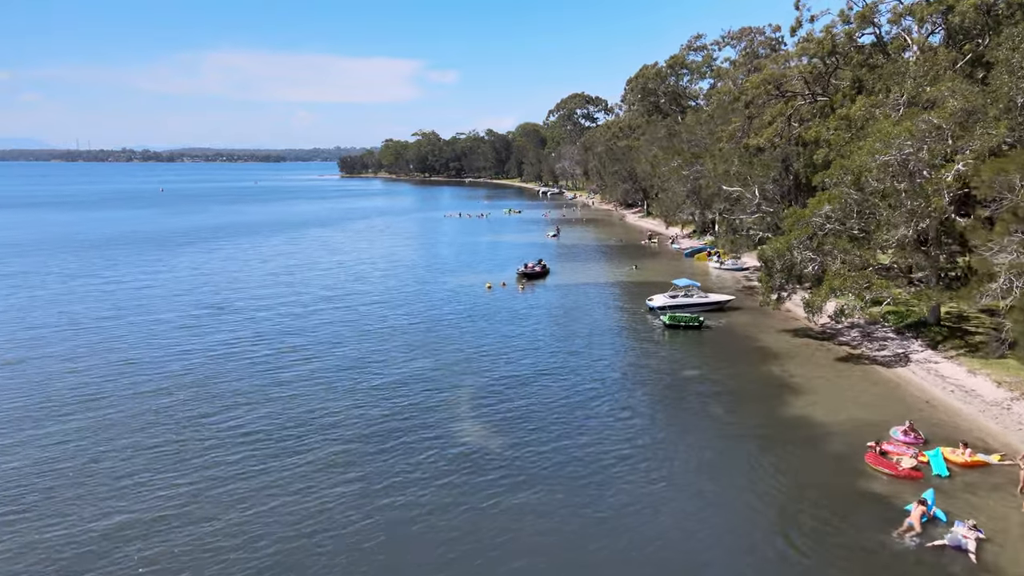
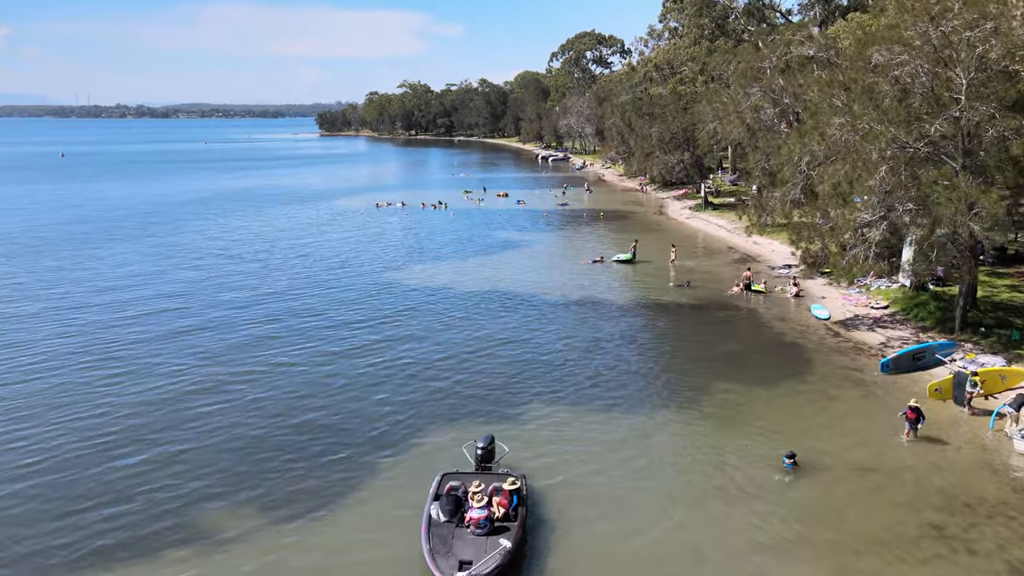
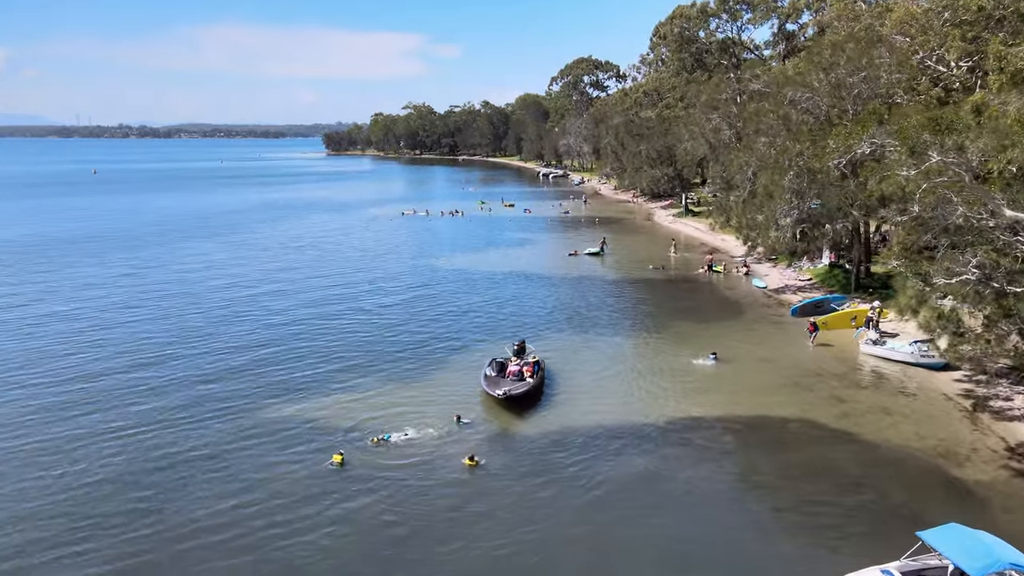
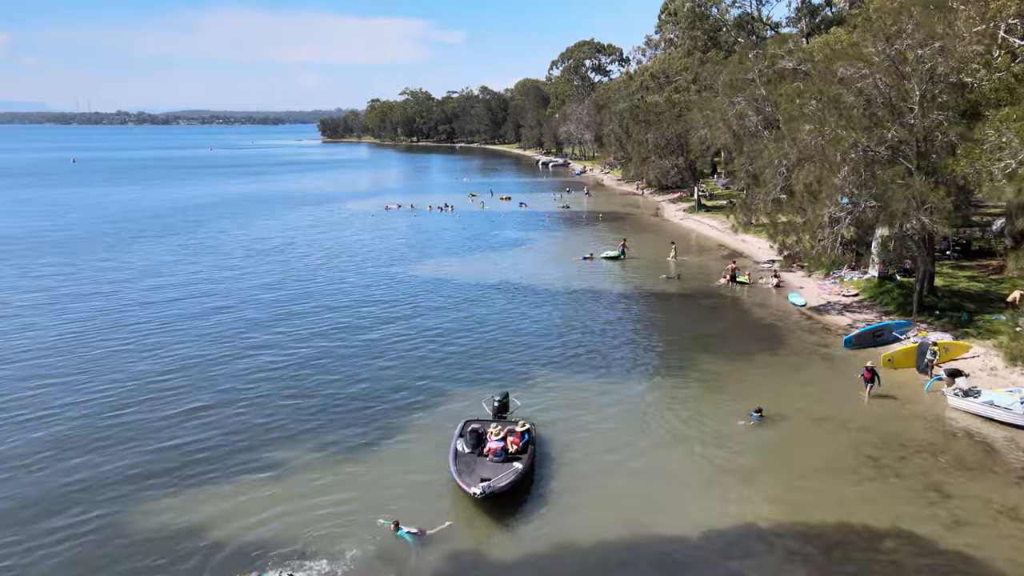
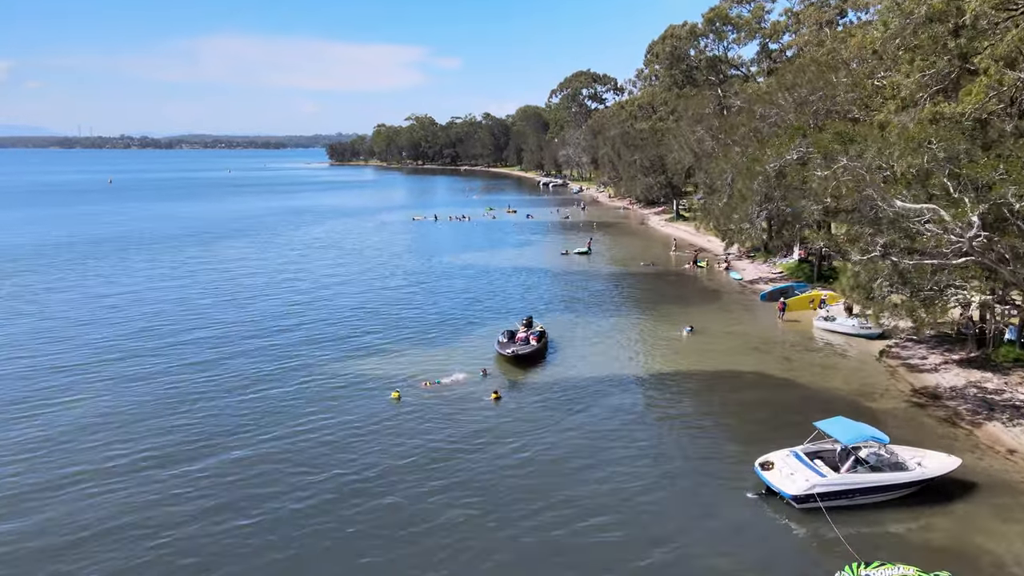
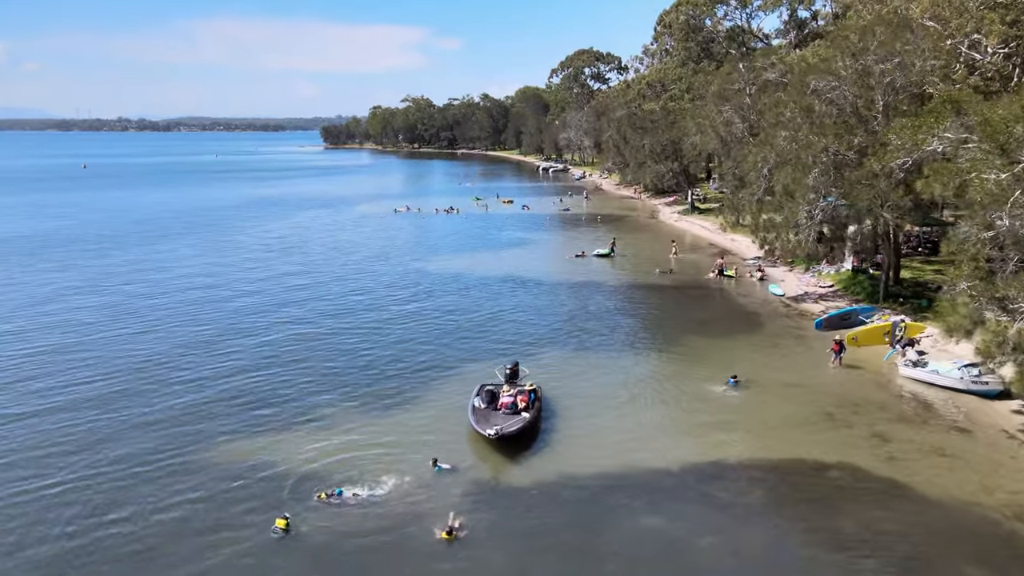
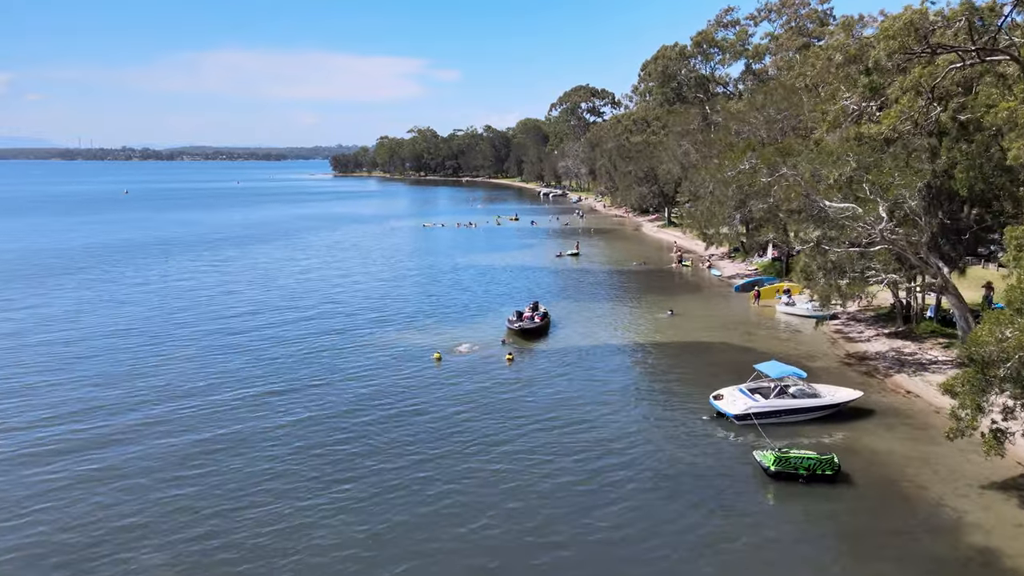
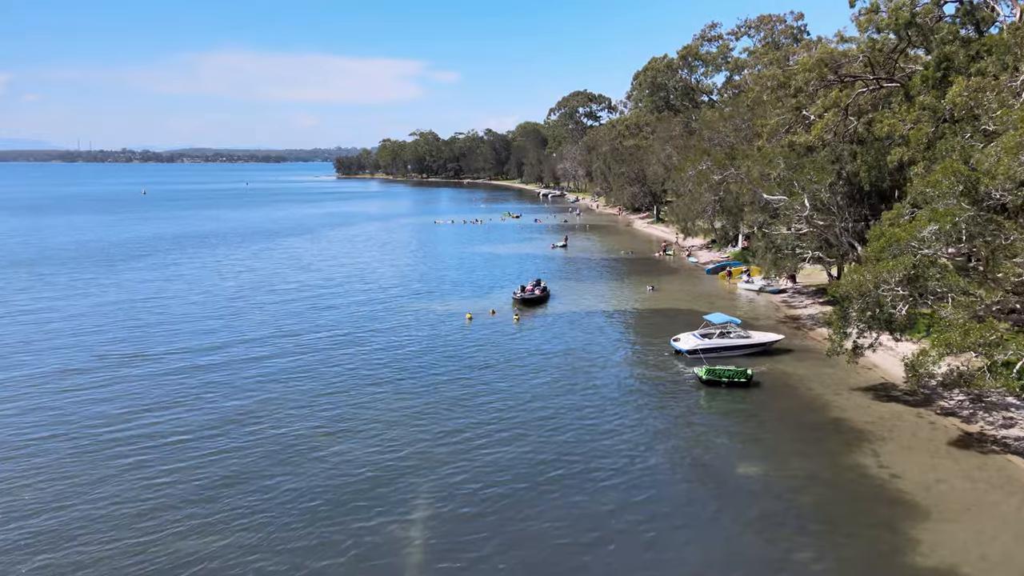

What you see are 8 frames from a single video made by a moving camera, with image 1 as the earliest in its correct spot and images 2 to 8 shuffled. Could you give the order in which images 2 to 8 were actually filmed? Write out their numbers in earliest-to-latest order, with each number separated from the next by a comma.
8, 7, 5, 3, 6, 4, 2
